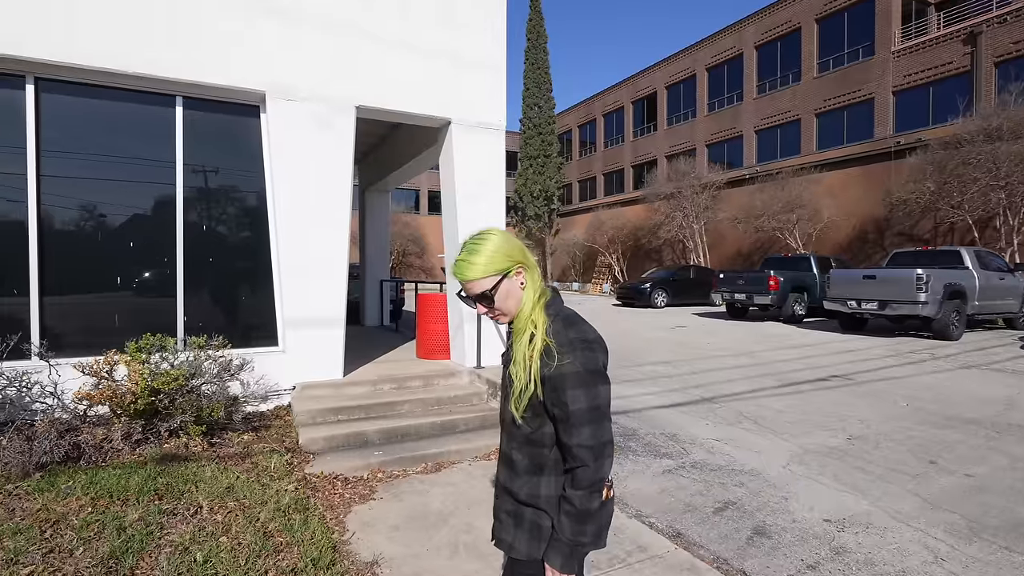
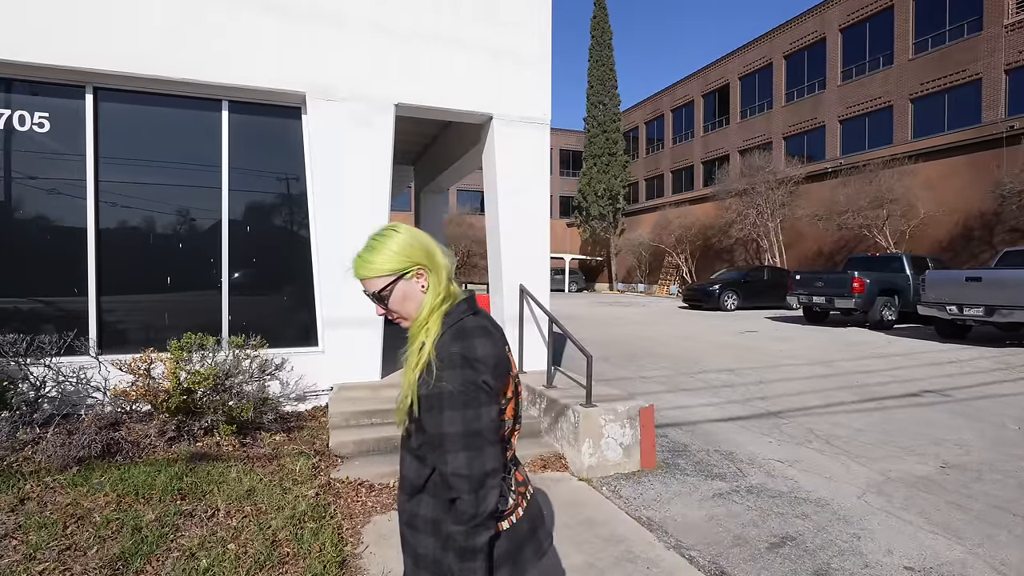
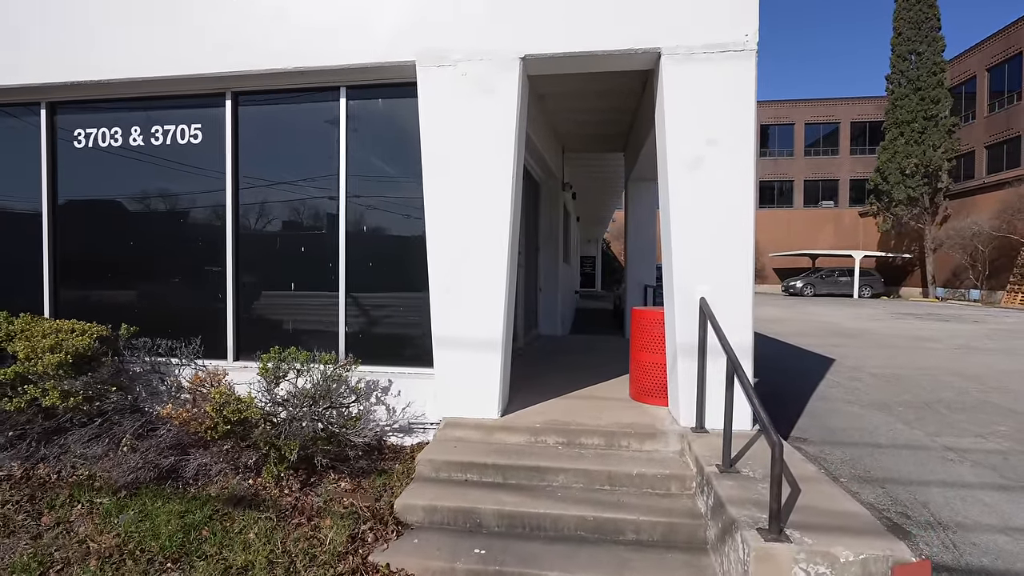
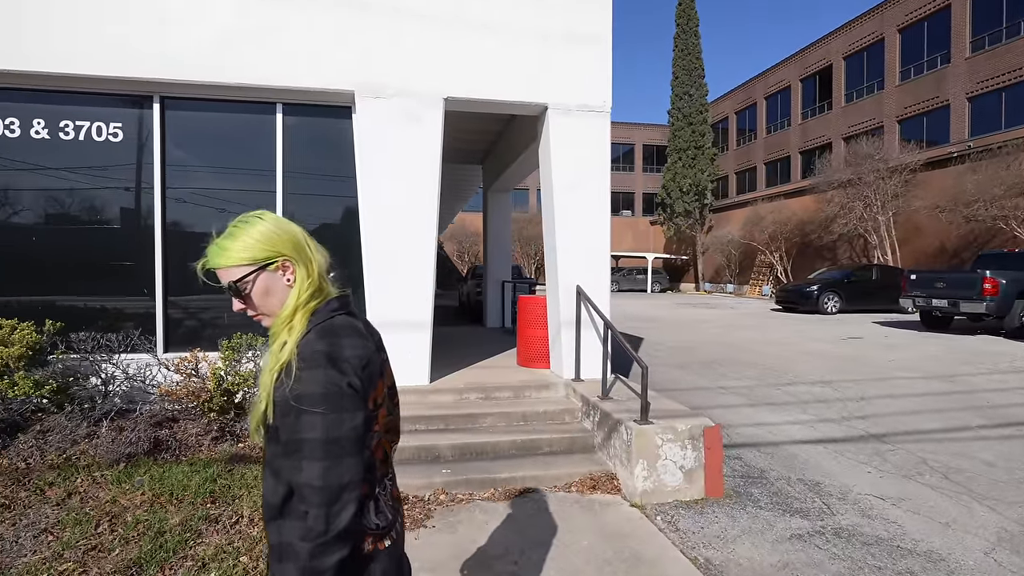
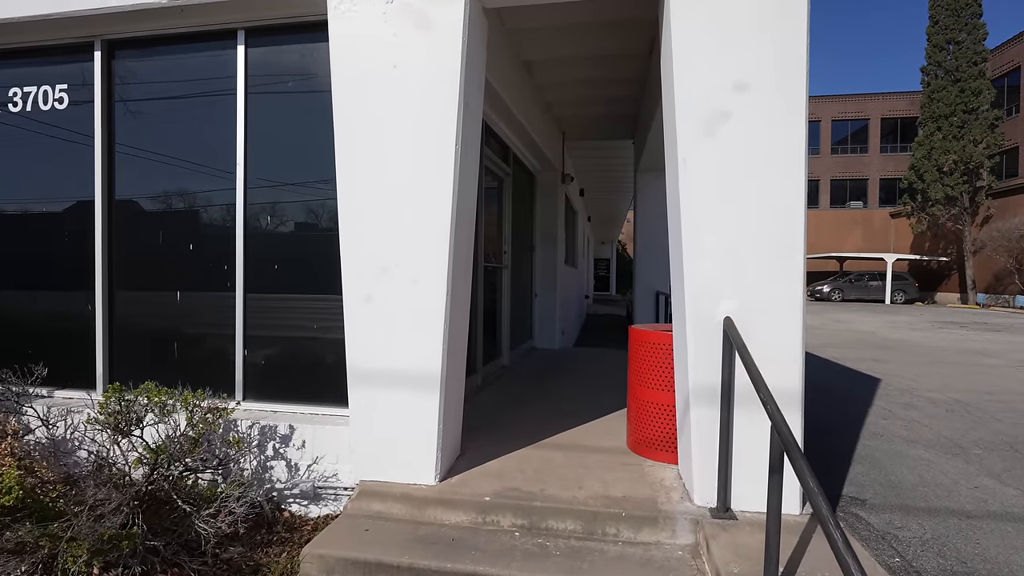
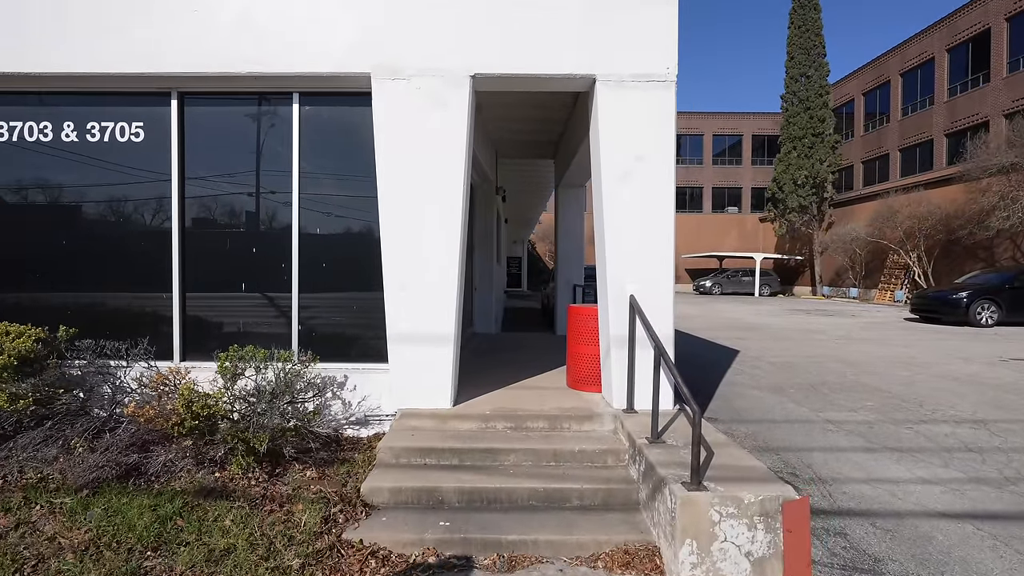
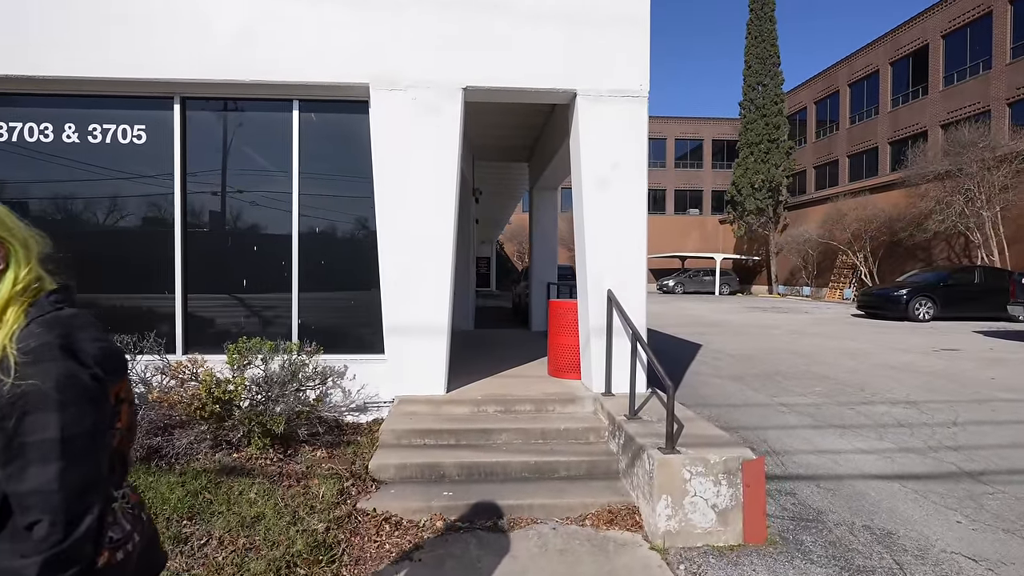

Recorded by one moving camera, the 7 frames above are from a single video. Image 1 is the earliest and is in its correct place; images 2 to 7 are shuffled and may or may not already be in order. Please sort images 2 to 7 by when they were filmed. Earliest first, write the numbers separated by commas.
2, 4, 7, 6, 3, 5
